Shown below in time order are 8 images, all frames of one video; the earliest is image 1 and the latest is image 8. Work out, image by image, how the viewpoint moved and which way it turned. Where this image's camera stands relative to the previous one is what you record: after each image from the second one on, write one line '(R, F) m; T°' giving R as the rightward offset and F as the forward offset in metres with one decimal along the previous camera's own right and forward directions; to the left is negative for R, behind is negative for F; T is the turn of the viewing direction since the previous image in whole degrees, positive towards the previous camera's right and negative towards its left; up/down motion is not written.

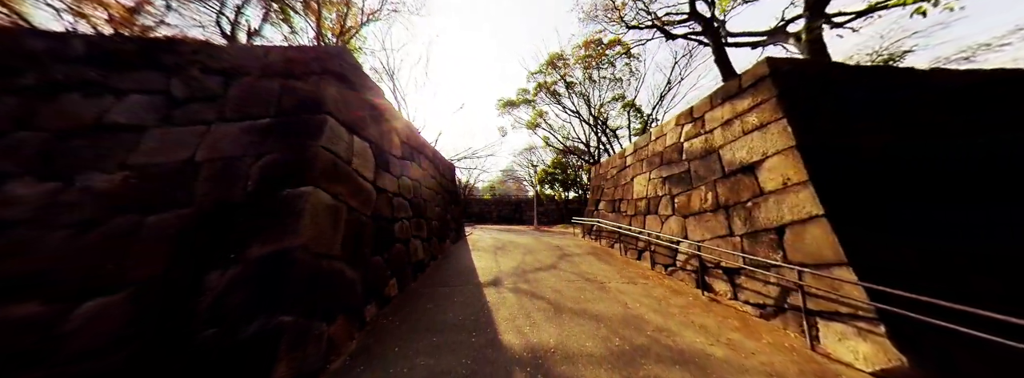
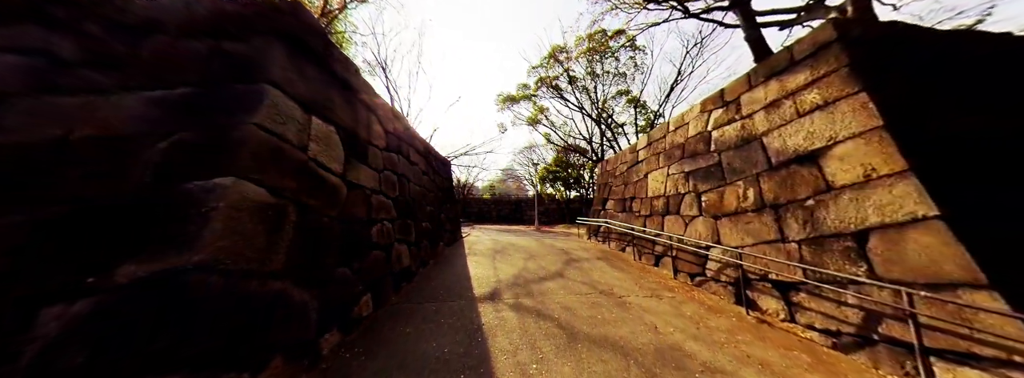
(0.0, +0.6) m; 0°
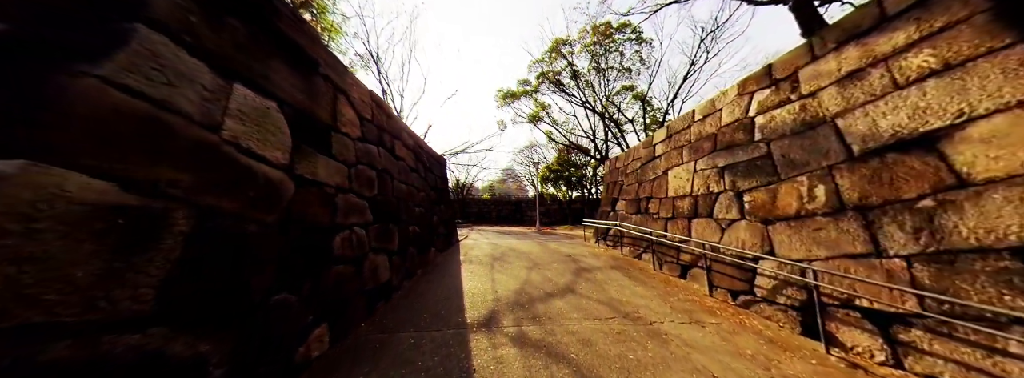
(0.0, +0.6) m; 0°
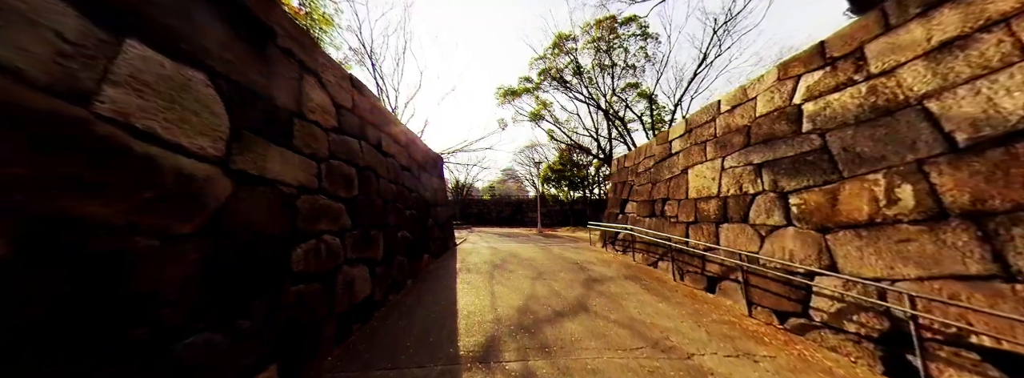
(0.0, +0.5) m; 0°
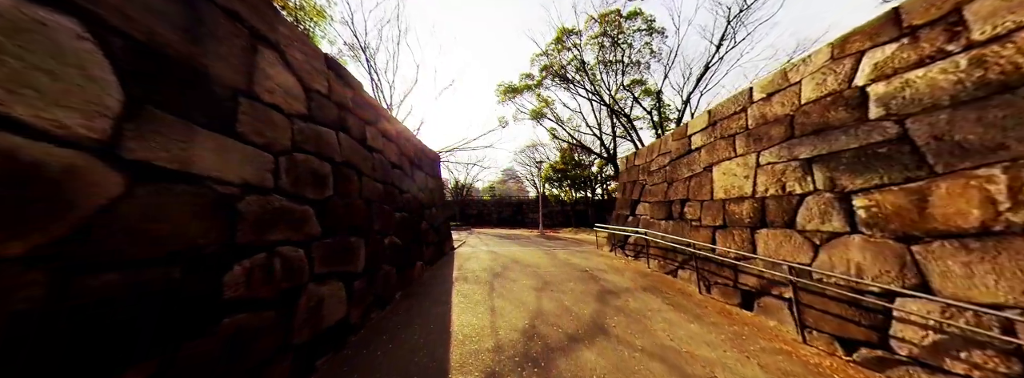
(0.0, +0.4) m; 0°
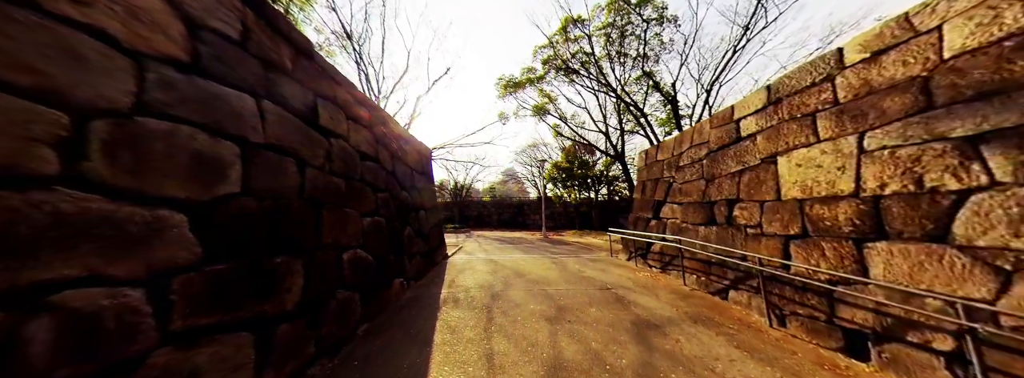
(0.0, +0.8) m; 0°
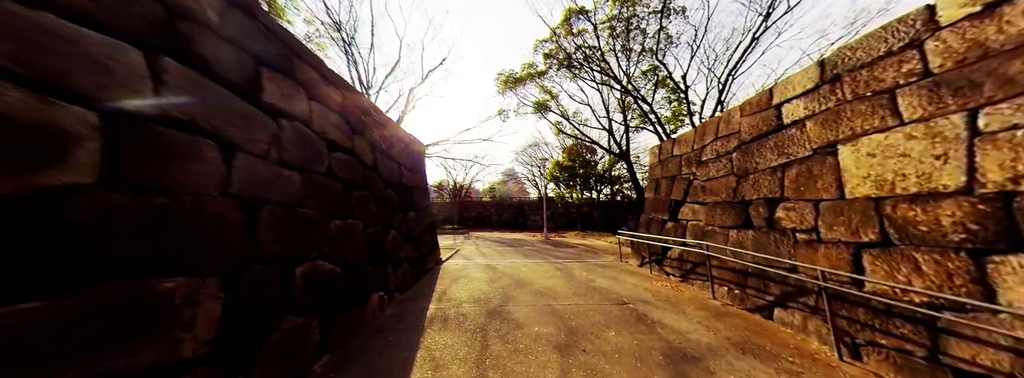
(0.0, +0.5) m; 0°
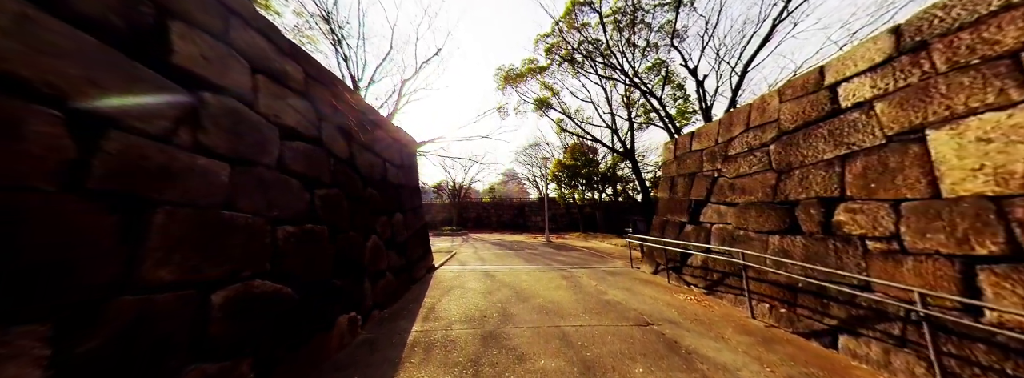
(0.0, +0.5) m; 0°
